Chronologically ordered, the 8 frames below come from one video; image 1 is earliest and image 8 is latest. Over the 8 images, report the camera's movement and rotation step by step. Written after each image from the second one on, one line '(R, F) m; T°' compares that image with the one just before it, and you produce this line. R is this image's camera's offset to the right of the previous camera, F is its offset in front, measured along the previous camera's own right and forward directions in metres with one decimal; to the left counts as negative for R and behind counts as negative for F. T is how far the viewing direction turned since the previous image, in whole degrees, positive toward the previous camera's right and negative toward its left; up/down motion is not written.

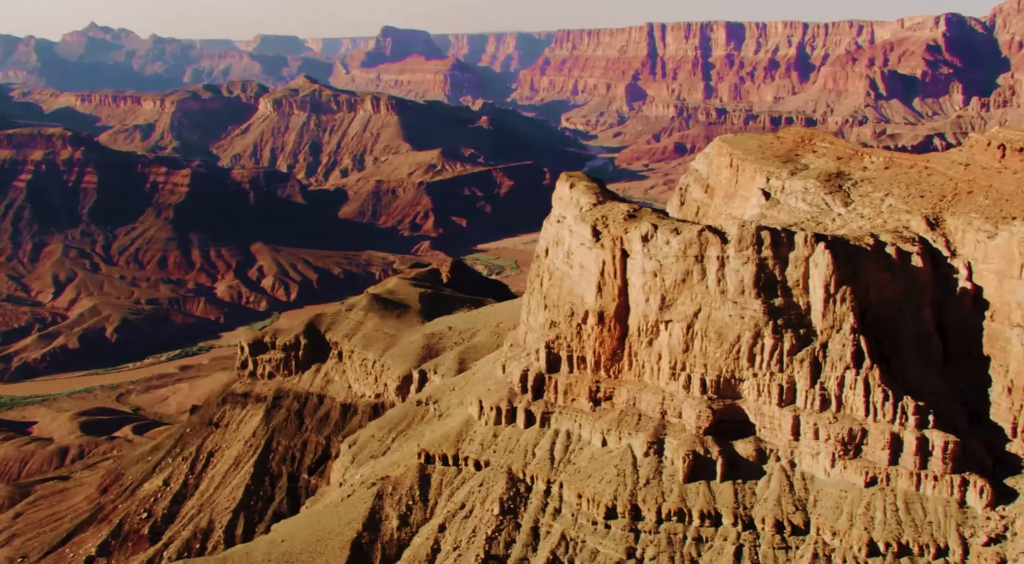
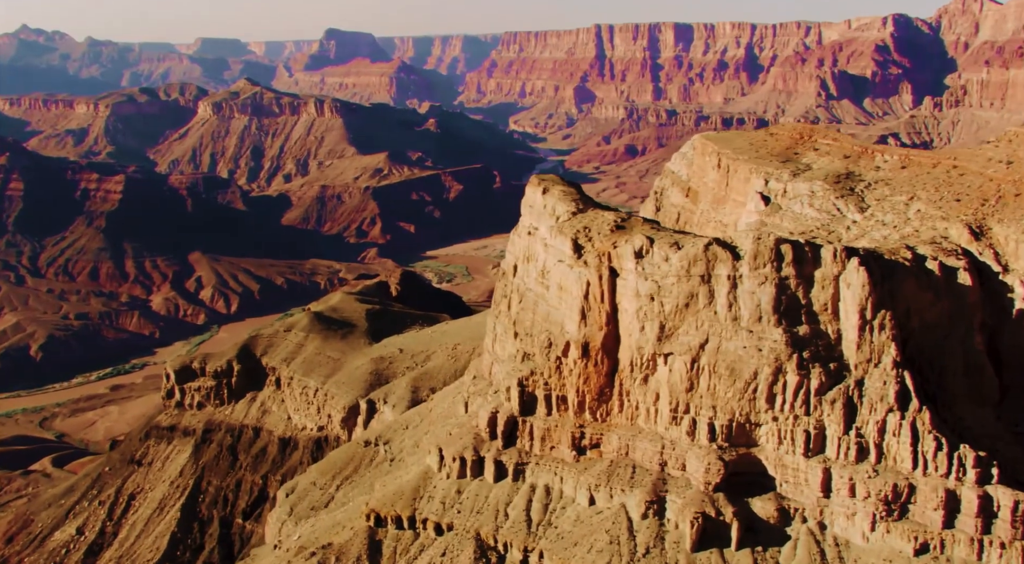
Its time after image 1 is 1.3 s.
(-0.6, +7.6) m; +3°
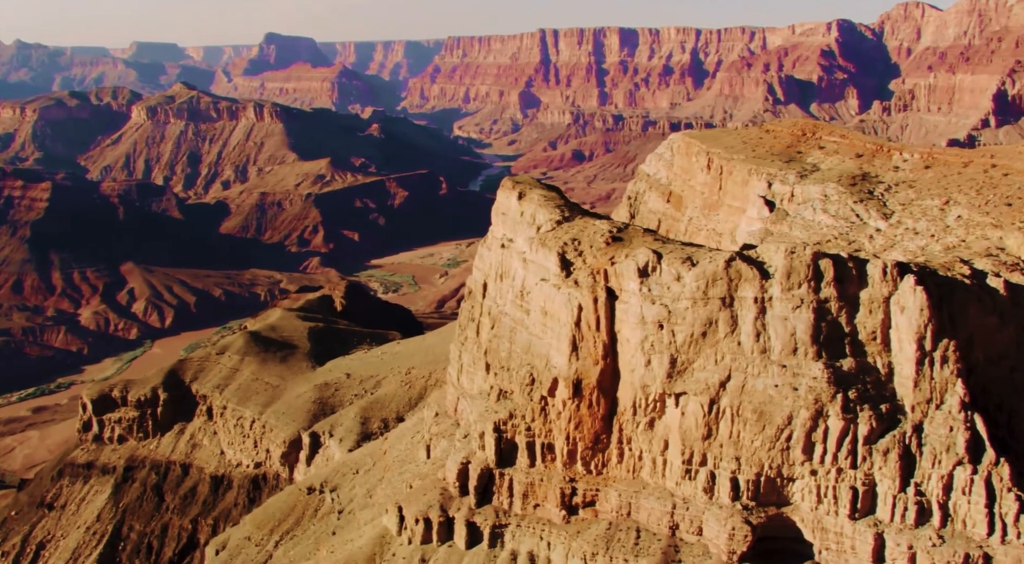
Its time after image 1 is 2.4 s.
(-0.8, +6.7) m; +3°
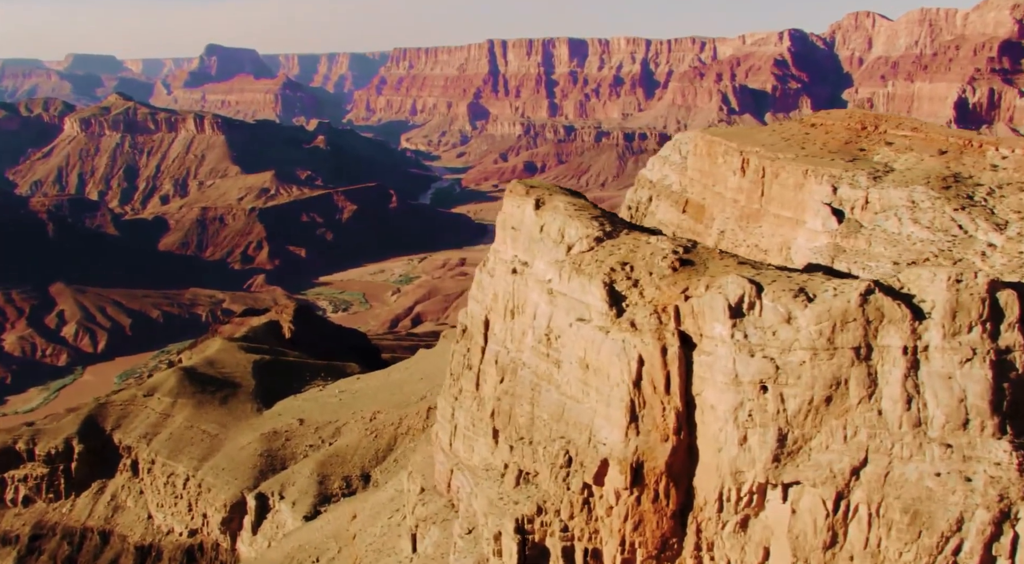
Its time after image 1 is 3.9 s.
(-1.6, +9.0) m; +3°
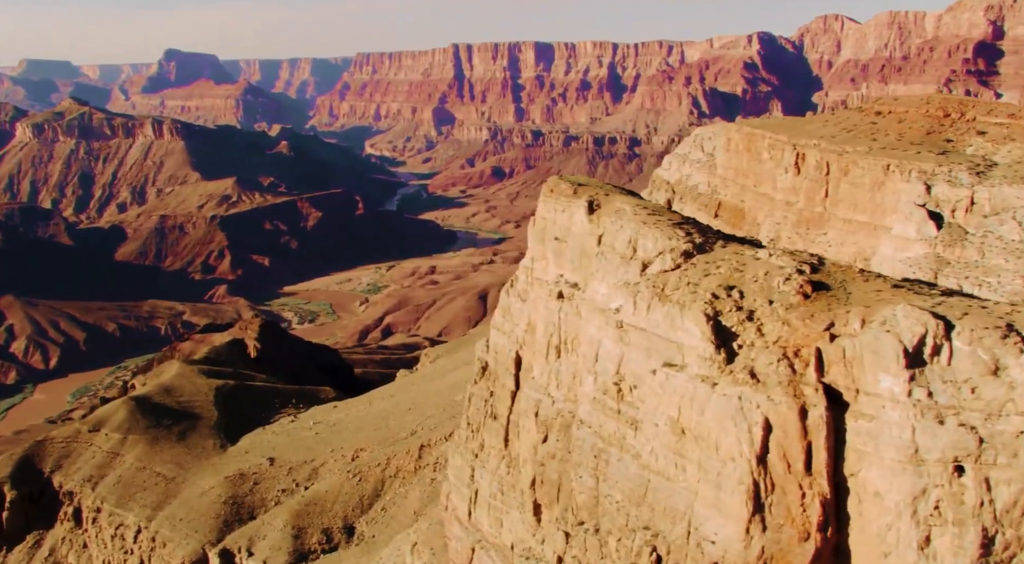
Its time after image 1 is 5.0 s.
(-1.4, +6.4) m; +2°
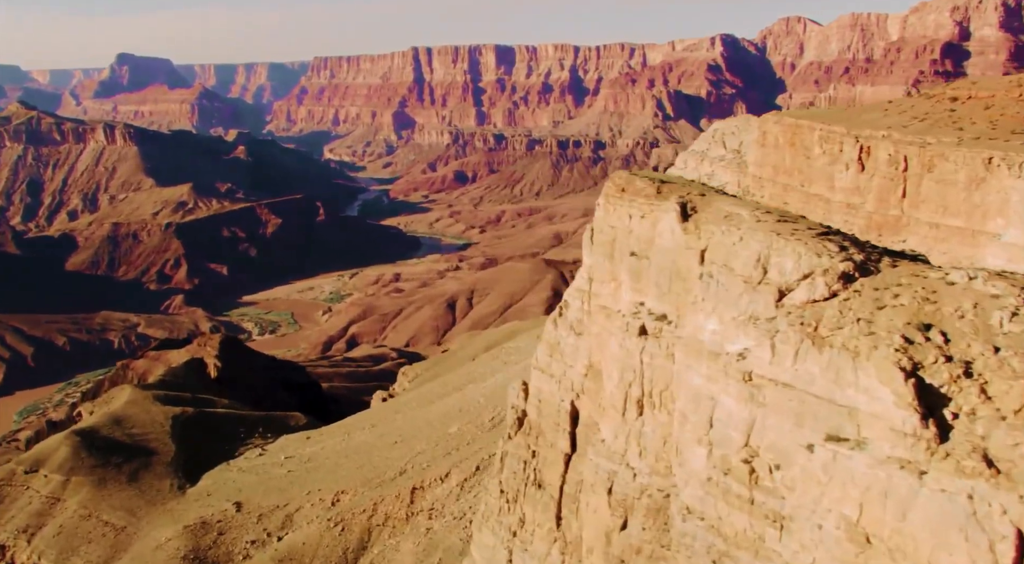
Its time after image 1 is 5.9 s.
(-1.4, +5.4) m; +2°
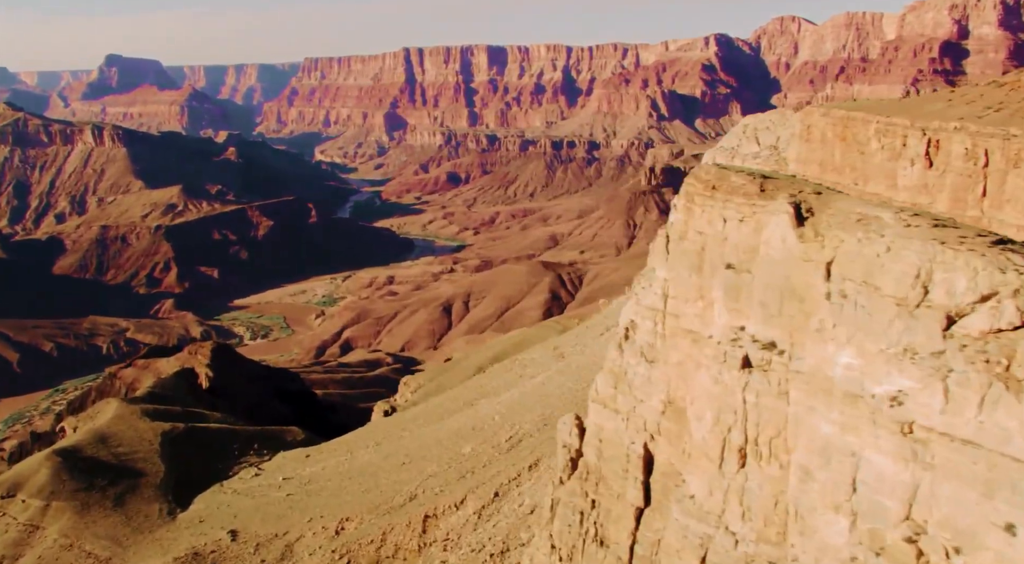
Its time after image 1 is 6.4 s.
(-0.8, +3.0) m; 0°
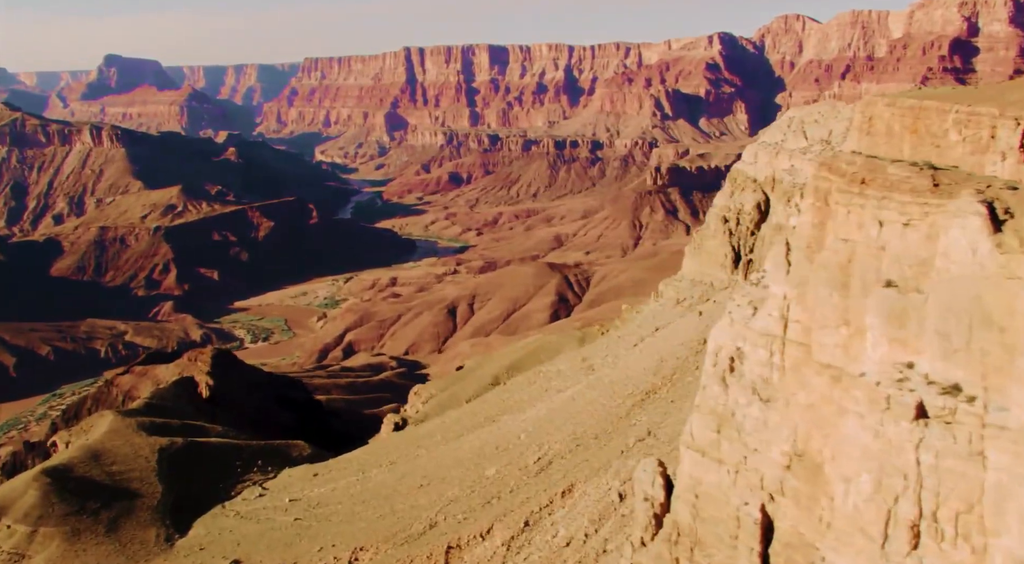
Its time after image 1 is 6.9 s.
(-0.8, +2.9) m; 0°
